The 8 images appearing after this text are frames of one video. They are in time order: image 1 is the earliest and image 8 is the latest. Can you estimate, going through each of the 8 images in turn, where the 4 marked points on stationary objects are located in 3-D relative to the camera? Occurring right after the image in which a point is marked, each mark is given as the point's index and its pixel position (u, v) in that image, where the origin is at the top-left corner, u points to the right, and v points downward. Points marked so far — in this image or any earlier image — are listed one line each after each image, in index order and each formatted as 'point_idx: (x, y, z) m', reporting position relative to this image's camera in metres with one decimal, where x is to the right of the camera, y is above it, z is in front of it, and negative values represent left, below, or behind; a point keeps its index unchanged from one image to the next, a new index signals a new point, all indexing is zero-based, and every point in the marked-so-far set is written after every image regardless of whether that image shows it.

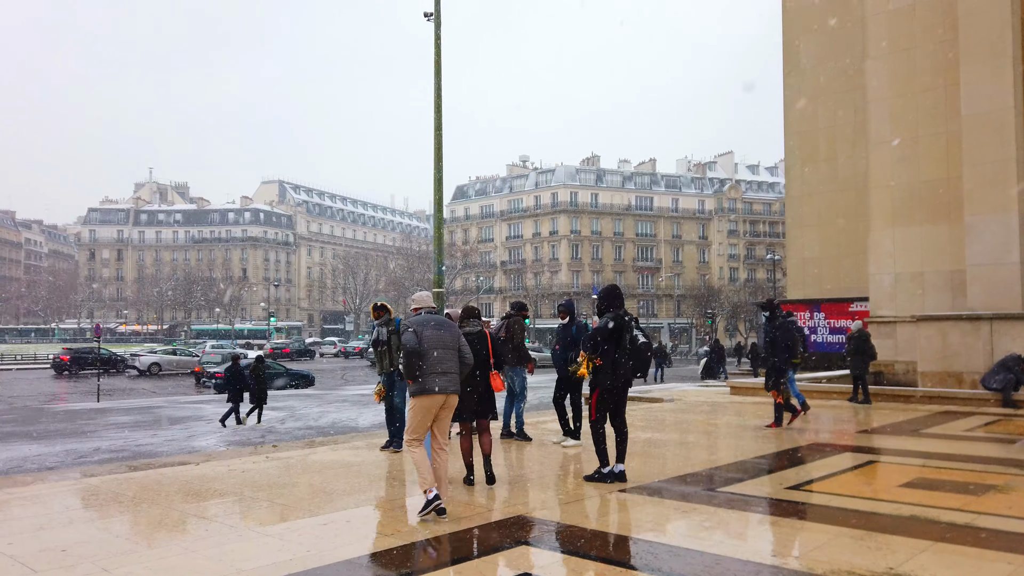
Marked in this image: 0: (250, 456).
0: (-2.4, -1.6, +7.1) m
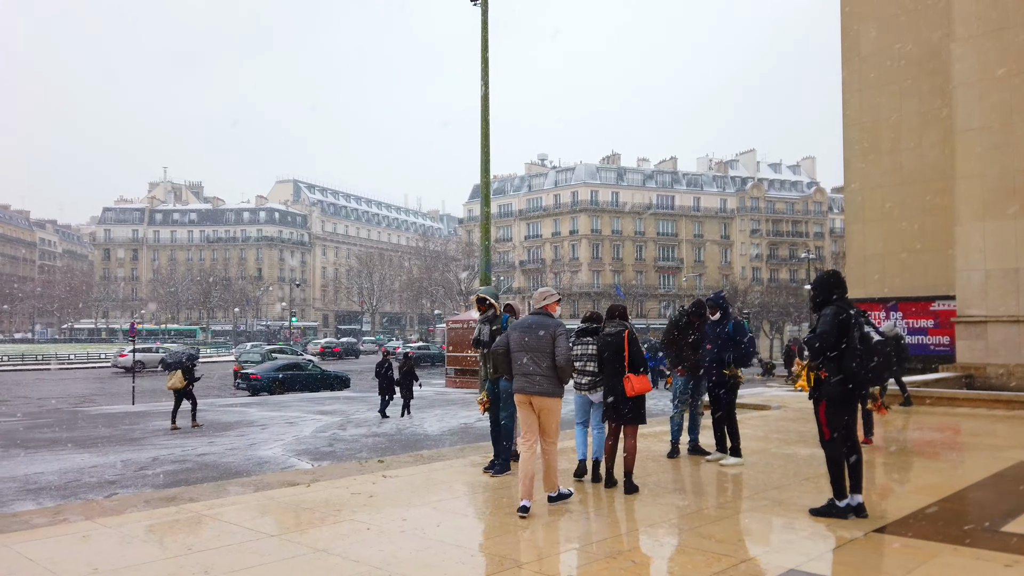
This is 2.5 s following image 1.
0: (-1.1, -1.5, +6.1) m
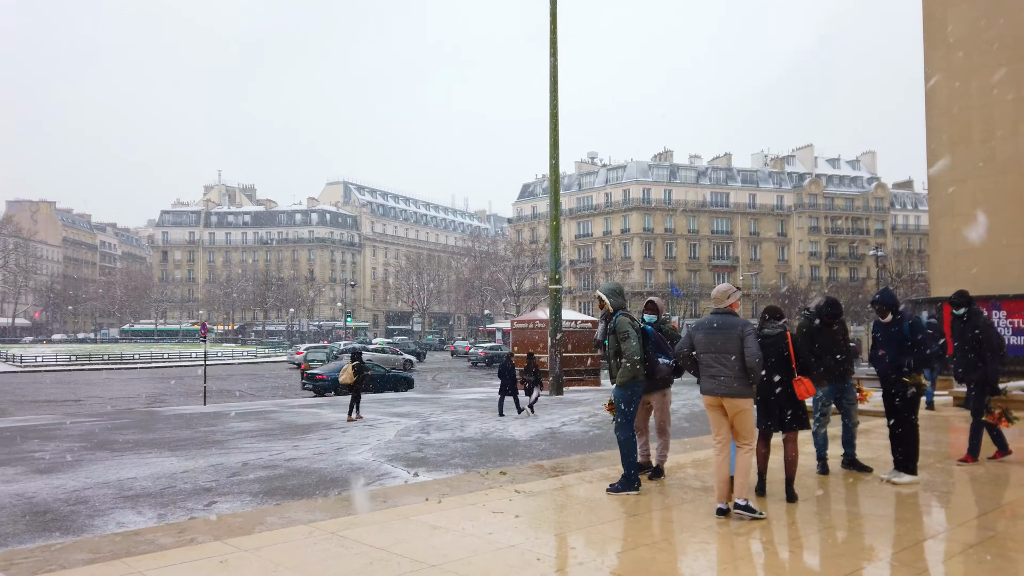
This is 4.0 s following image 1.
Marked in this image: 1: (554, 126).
0: (-0.1, -1.5, +5.6) m
1: (+1.1, +4.2, +19.4) m
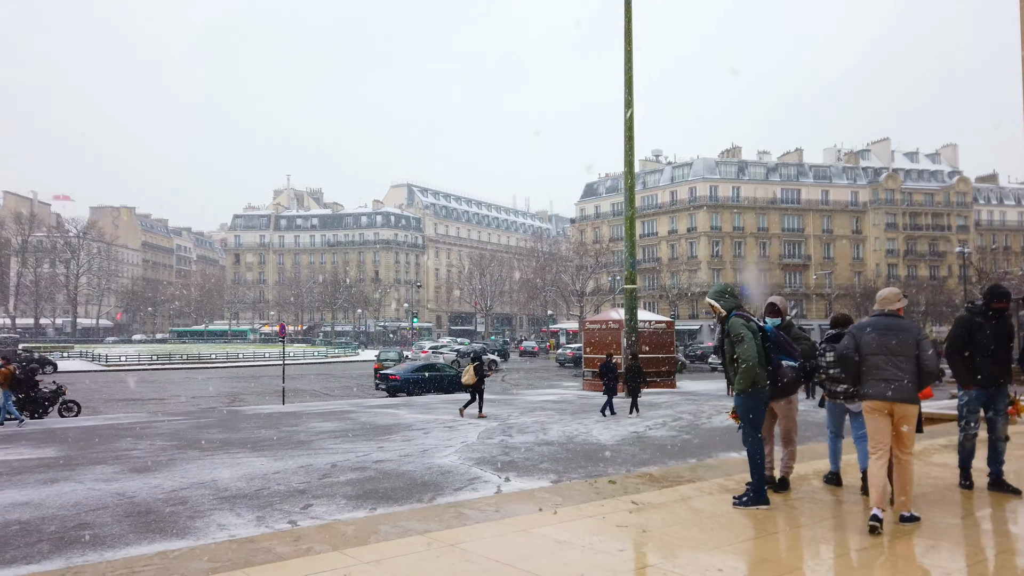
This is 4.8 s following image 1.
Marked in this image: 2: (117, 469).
0: (+0.7, -1.5, +5.3) m
1: (+2.9, +4.2, +19.0) m
2: (-4.8, -2.2, +9.1) m
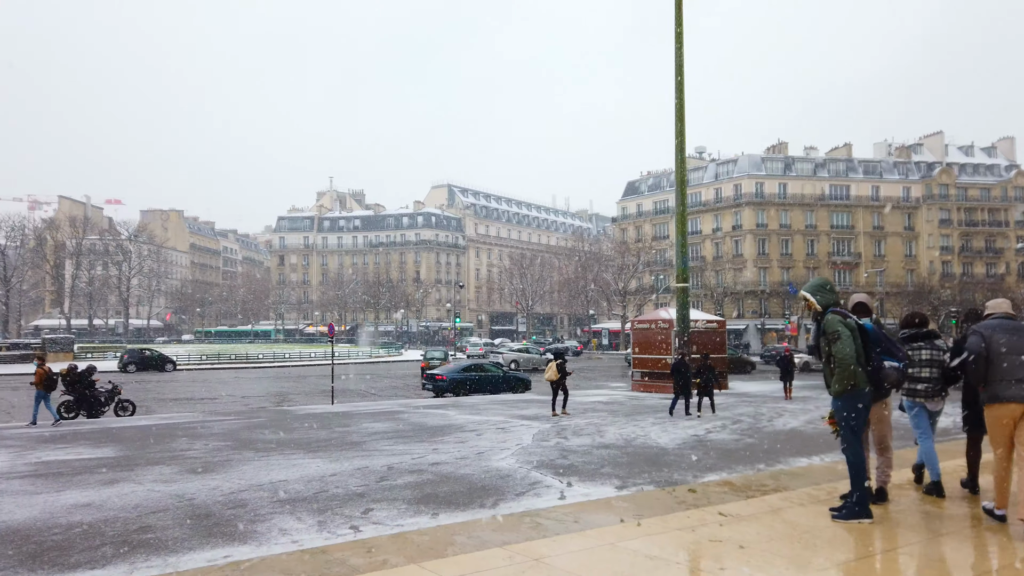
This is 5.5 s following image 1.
0: (+1.2, -1.4, +5.0) m
1: (+4.1, +4.2, +18.5) m
2: (-4.1, -2.2, +9.1) m
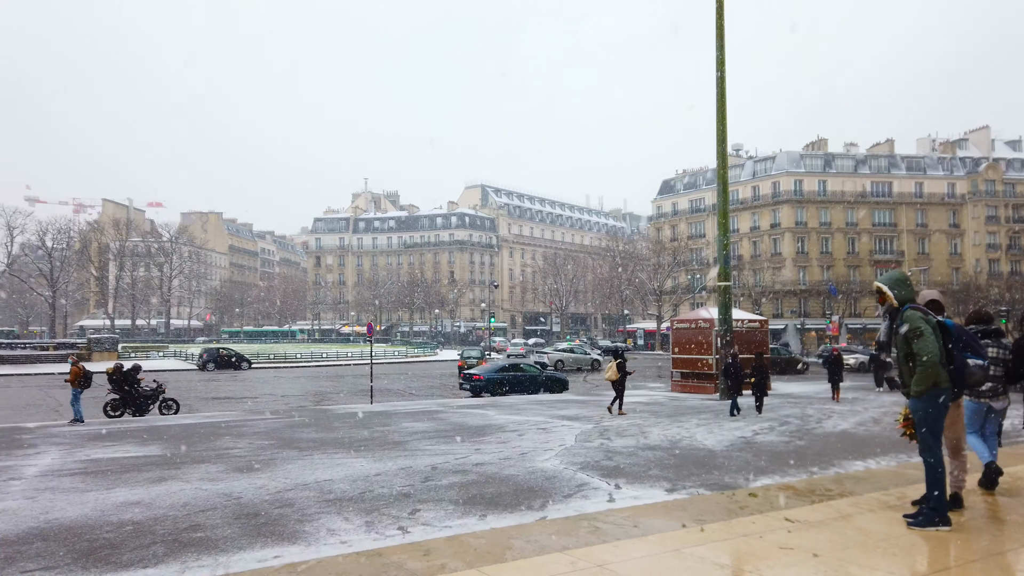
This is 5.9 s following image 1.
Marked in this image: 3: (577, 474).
0: (+1.6, -1.4, +4.8) m
1: (+5.1, +4.3, +18.2) m
2: (-3.5, -2.2, +9.1) m
3: (+0.7, -2.1, +8.6) m
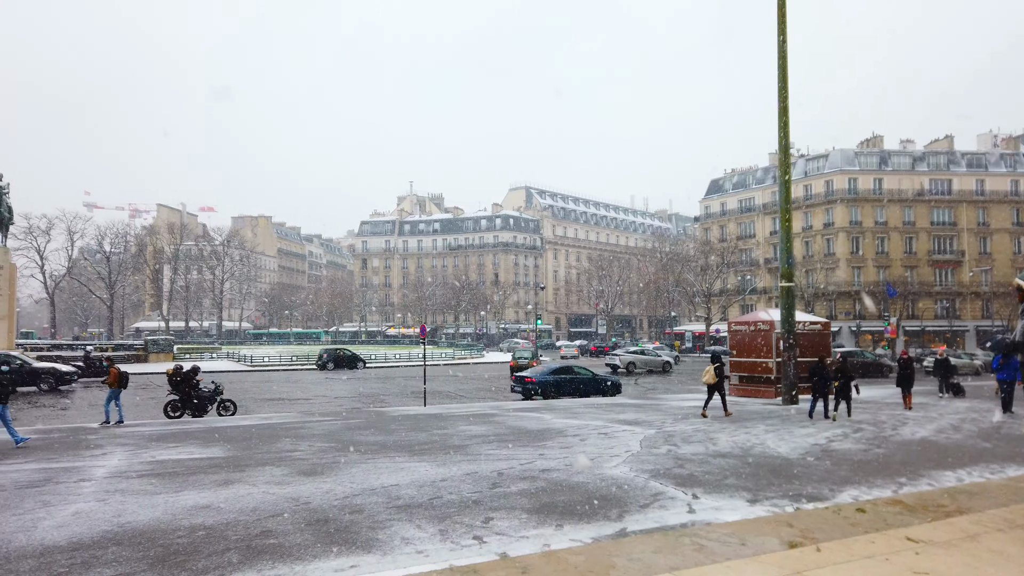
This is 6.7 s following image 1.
0: (+2.1, -1.4, +4.4) m
1: (+6.4, +4.3, +17.6) m
2: (-2.7, -2.2, +9.0) m
3: (+1.5, -2.1, +8.3) m
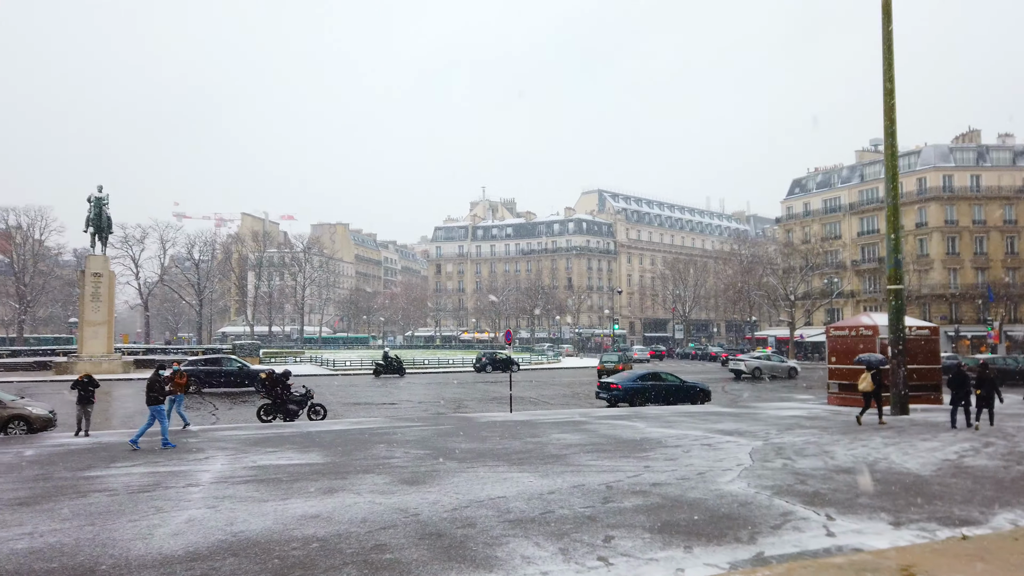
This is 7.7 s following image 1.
0: (+2.9, -1.4, +3.8) m
1: (+8.4, +4.2, +16.6) m
2: (-1.5, -2.3, +8.9) m
3: (+2.7, -2.2, +7.7) m
